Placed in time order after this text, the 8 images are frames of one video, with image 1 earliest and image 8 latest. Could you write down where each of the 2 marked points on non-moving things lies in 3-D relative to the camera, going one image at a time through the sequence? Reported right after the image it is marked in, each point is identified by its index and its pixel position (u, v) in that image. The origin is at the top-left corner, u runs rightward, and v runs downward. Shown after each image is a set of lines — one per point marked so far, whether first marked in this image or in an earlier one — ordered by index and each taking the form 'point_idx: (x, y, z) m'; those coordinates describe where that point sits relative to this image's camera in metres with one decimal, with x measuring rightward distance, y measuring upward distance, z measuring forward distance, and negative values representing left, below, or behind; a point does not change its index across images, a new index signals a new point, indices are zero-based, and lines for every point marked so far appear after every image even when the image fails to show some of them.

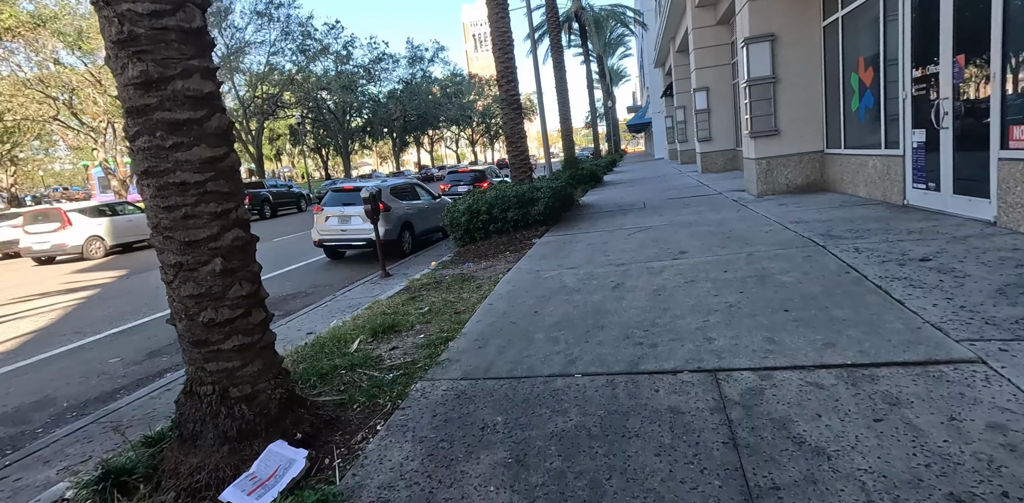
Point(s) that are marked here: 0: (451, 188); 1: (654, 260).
0: (-2.1, +2.2, +18.3) m
1: (+1.4, -0.1, +5.4) m
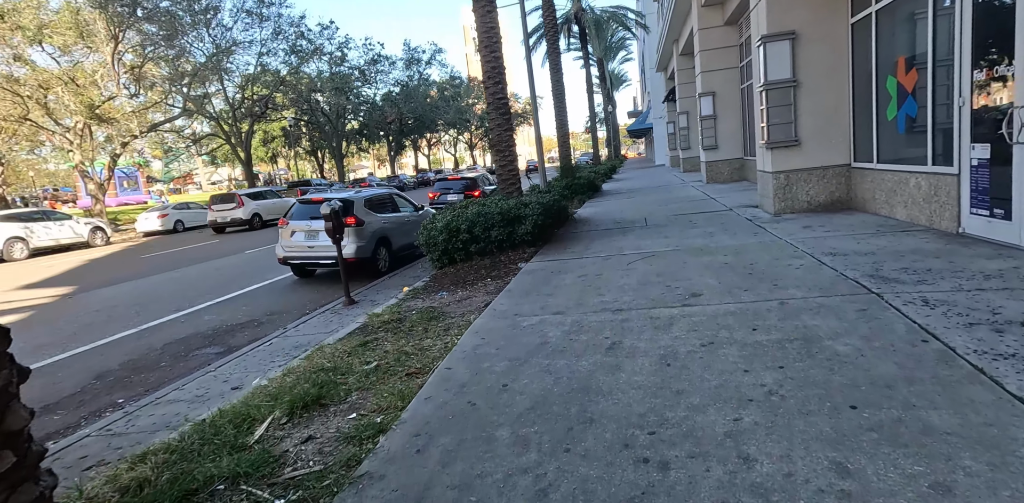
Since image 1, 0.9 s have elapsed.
0: (-2.3, +1.8, +17.2) m
1: (+1.2, -0.4, +4.3) m
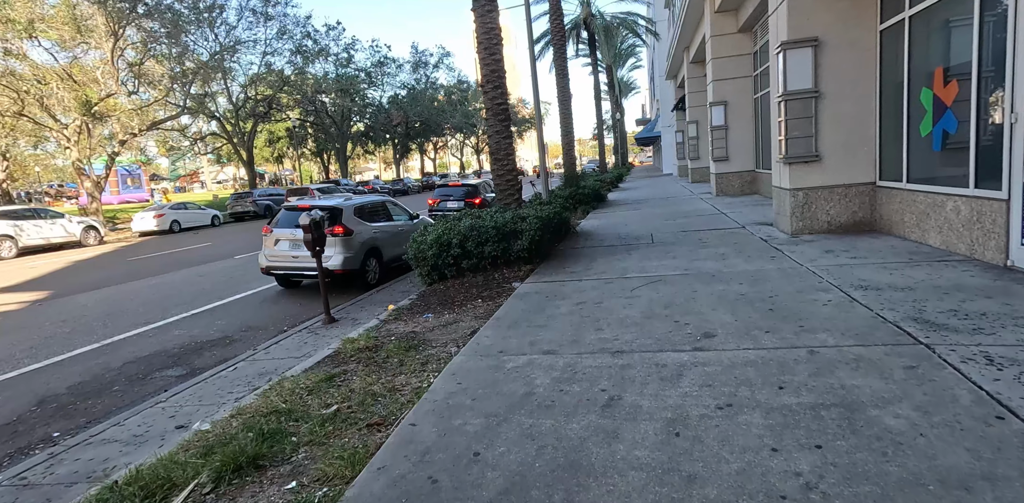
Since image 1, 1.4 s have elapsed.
0: (-2.3, +1.5, +16.7) m
1: (+1.1, -0.7, +3.7) m
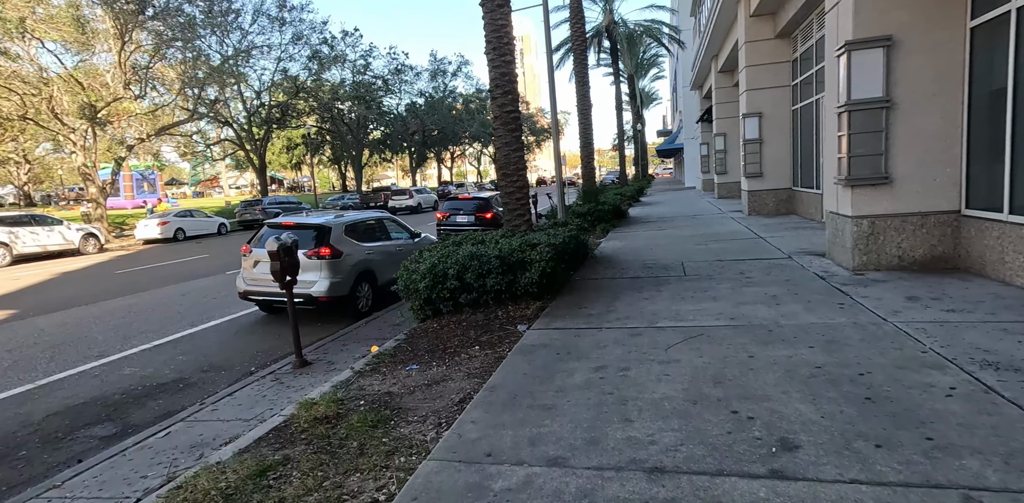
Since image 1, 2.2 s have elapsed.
0: (-1.9, +1.0, +15.6) m
1: (+1.0, -1.0, +2.5) m
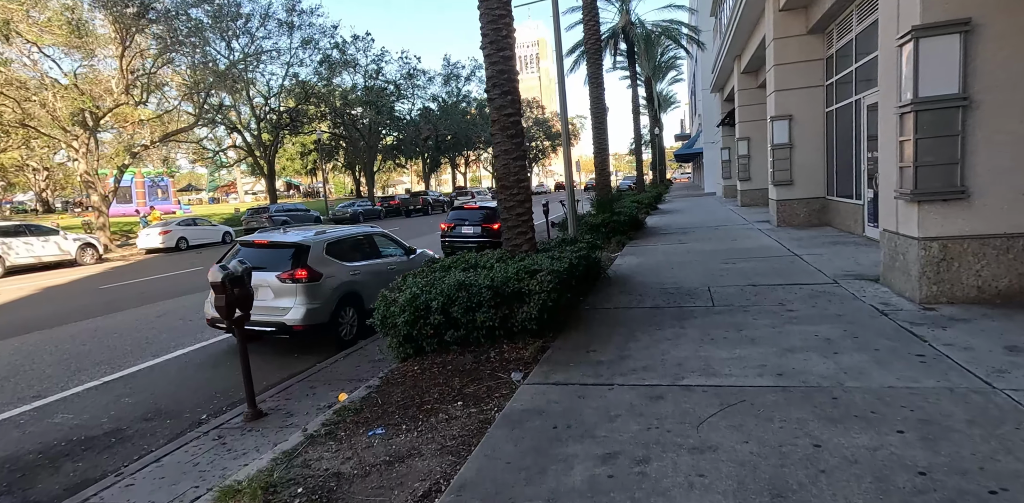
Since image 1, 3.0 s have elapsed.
0: (-1.6, +0.6, +14.7) m
1: (+0.9, -1.3, +1.5) m
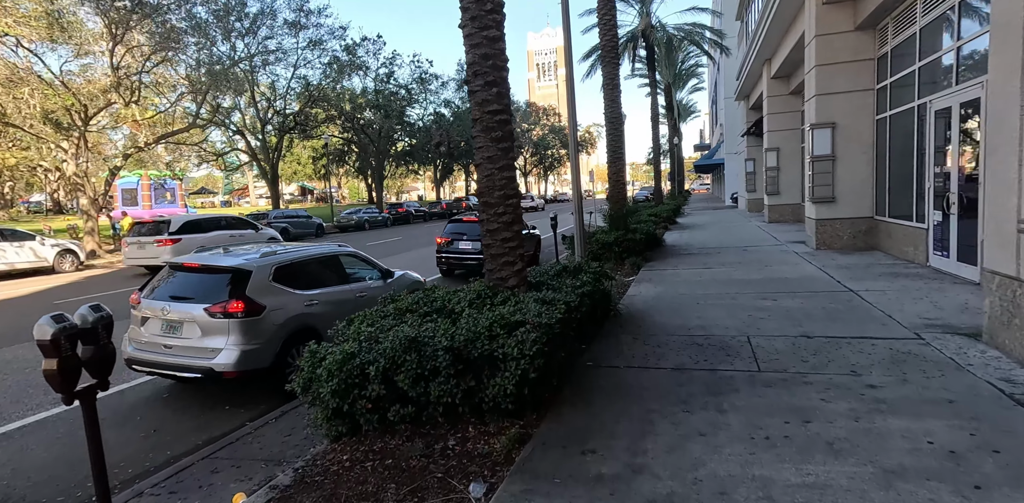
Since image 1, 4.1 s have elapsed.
0: (-1.6, +0.2, +13.2) m
1: (+0.5, -1.6, -0.1) m
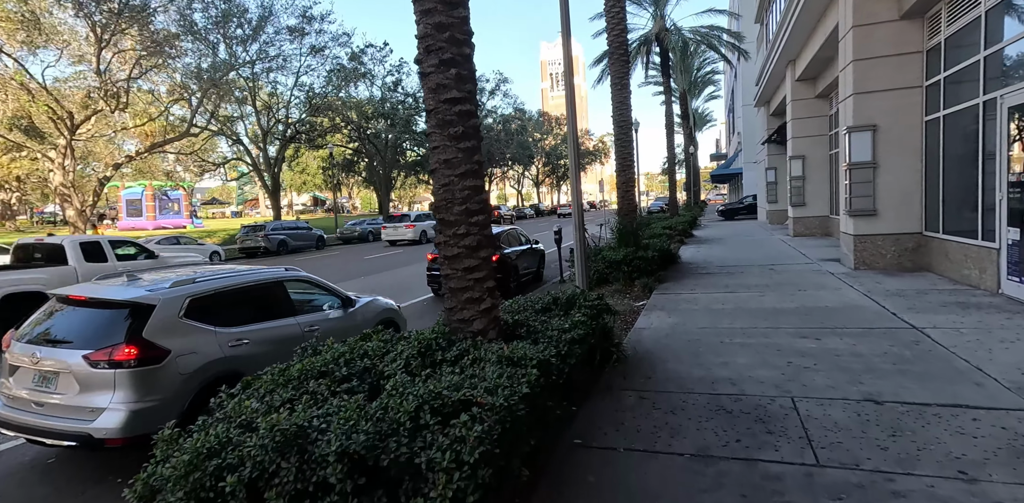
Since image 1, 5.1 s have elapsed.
0: (-1.6, -0.2, +11.9) m
1: (+0.1, -1.7, -1.4) m
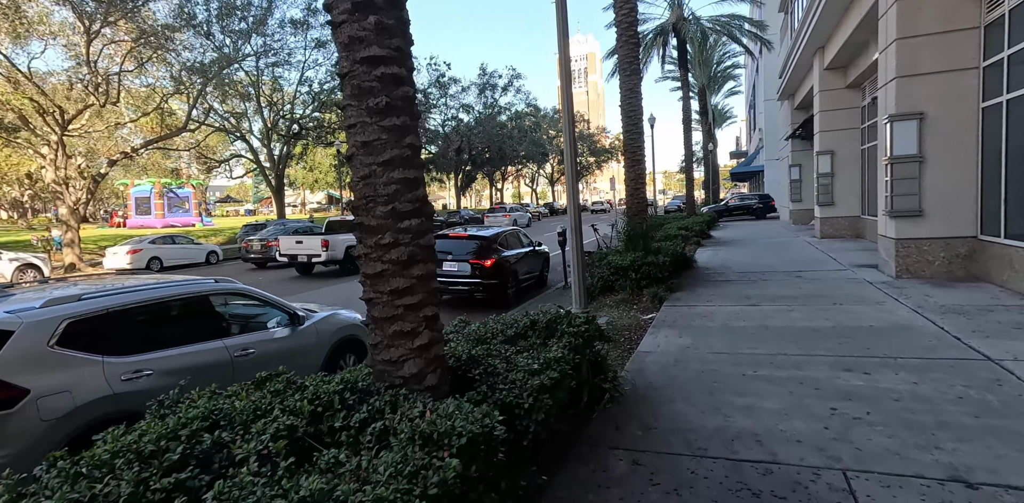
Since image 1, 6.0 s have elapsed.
0: (-1.7, -0.3, +10.9) m
1: (-0.4, -1.9, -2.5) m
